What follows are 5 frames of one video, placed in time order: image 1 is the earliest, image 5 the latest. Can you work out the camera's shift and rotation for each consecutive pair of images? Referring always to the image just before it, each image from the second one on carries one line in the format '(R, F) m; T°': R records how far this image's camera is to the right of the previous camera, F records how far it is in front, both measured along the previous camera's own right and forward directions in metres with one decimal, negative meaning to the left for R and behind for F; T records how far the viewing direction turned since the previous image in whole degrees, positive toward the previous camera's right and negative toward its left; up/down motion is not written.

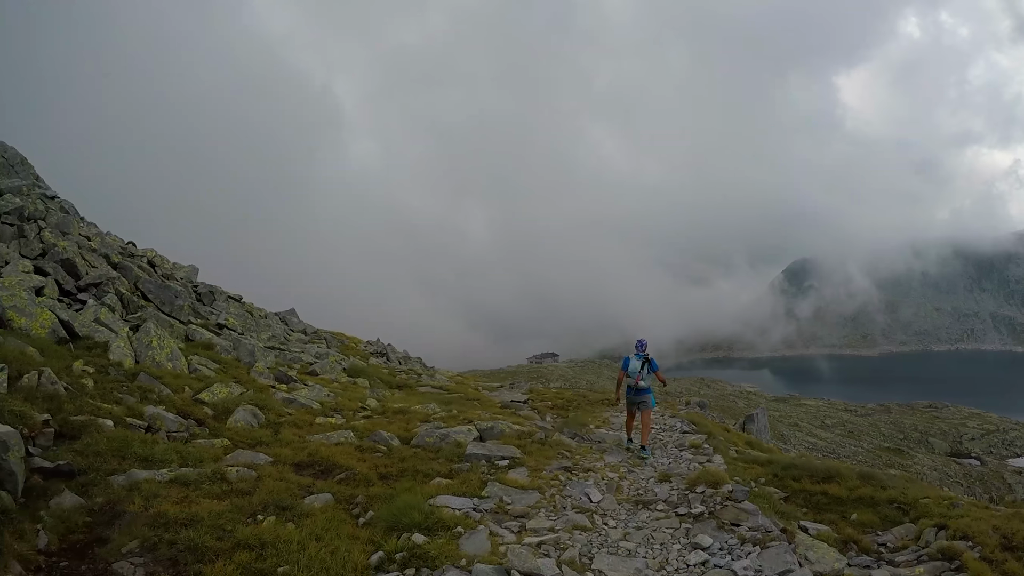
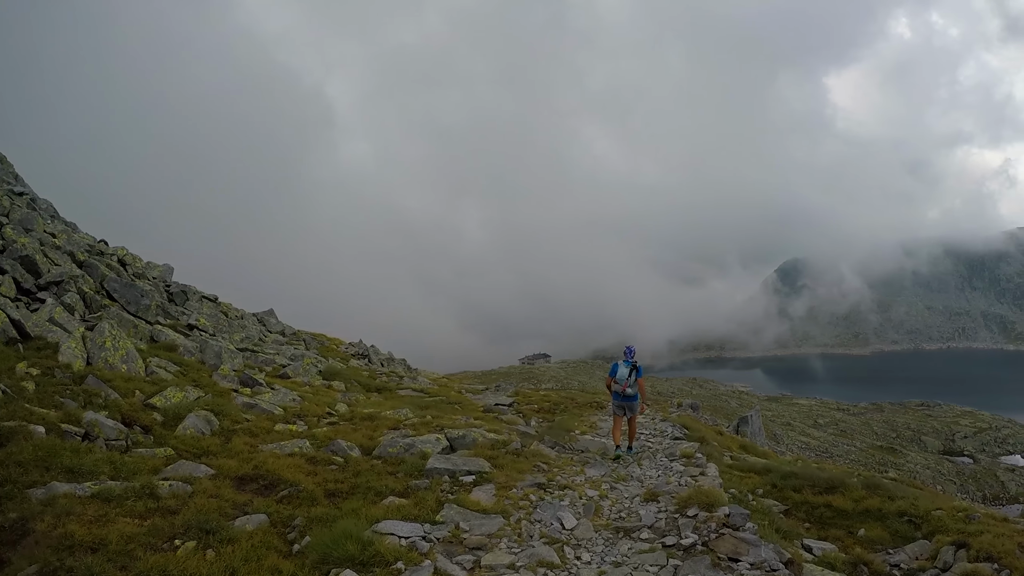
(+0.8, +1.8) m; +1°
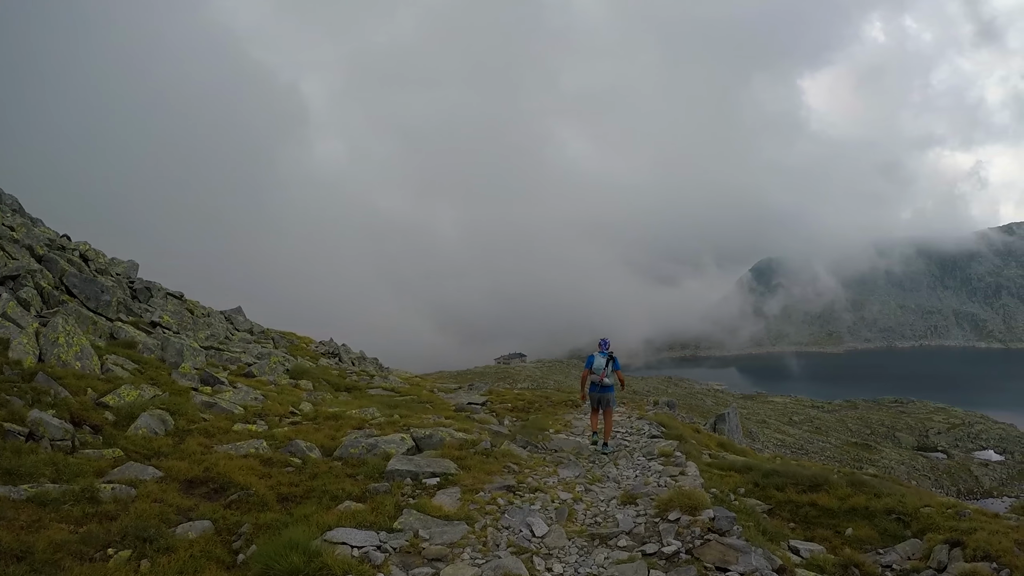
(+0.4, +1.1) m; +2°
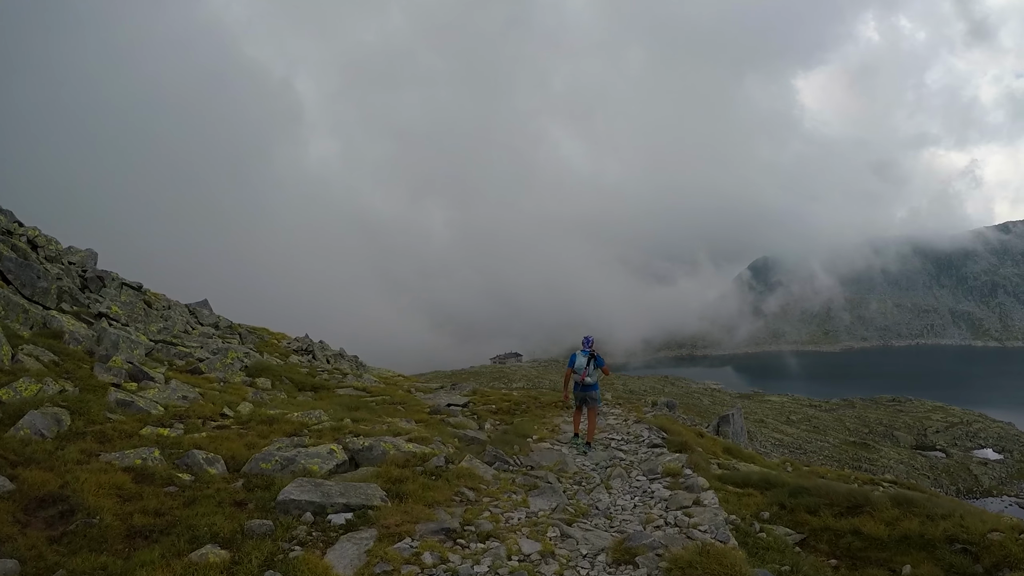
(+0.9, +3.4) m; 0°
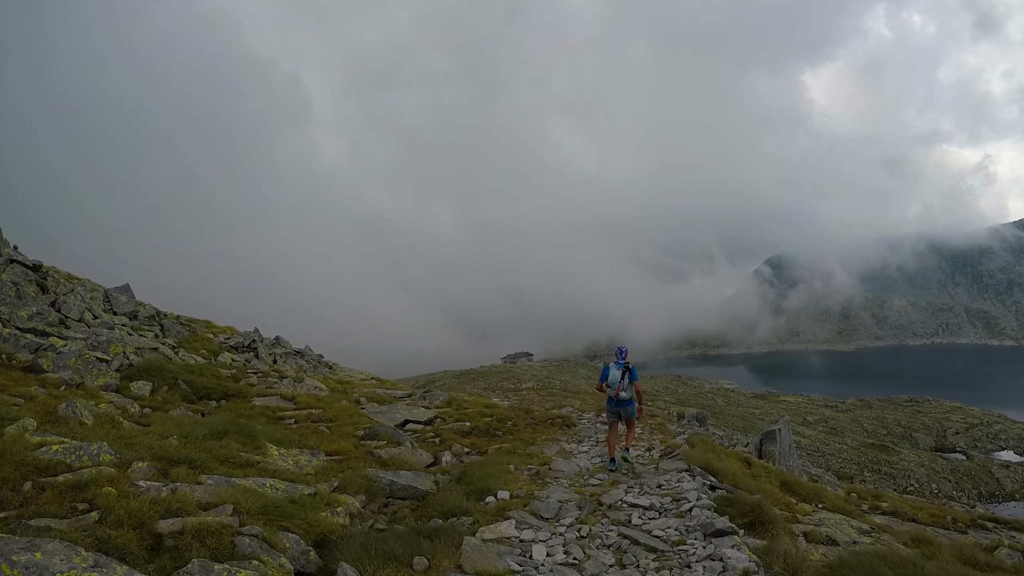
(+1.5, +8.1) m; -1°
